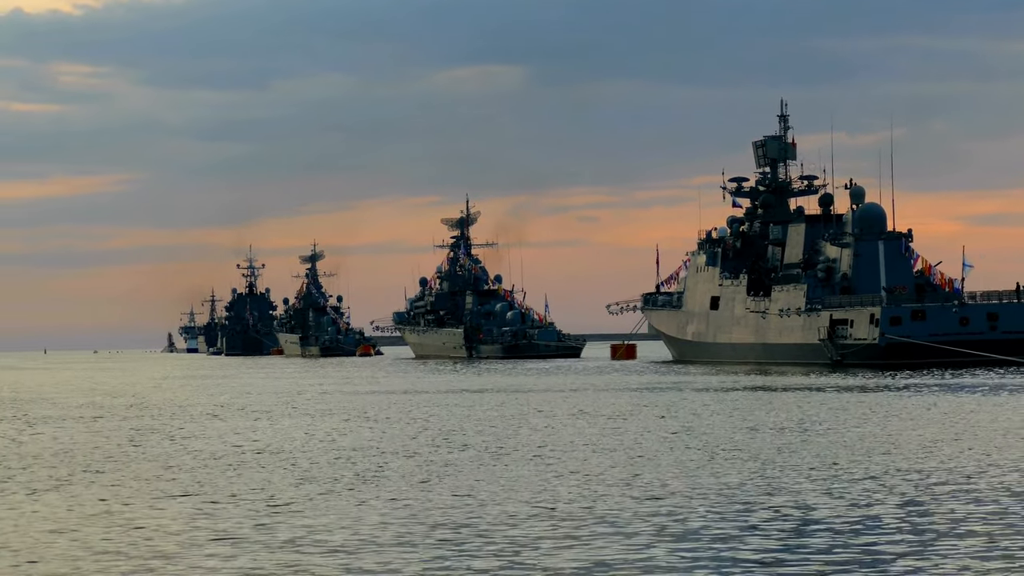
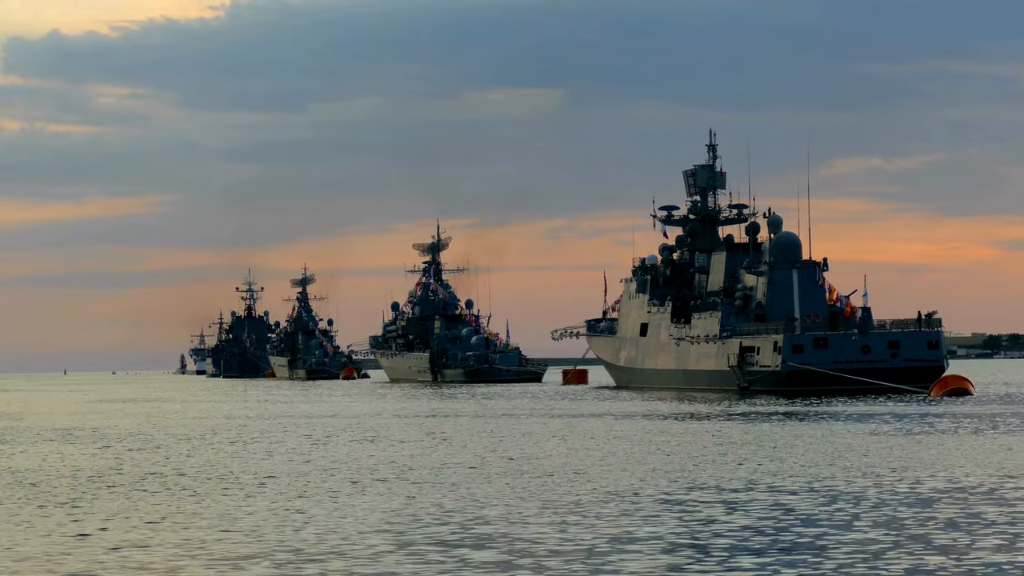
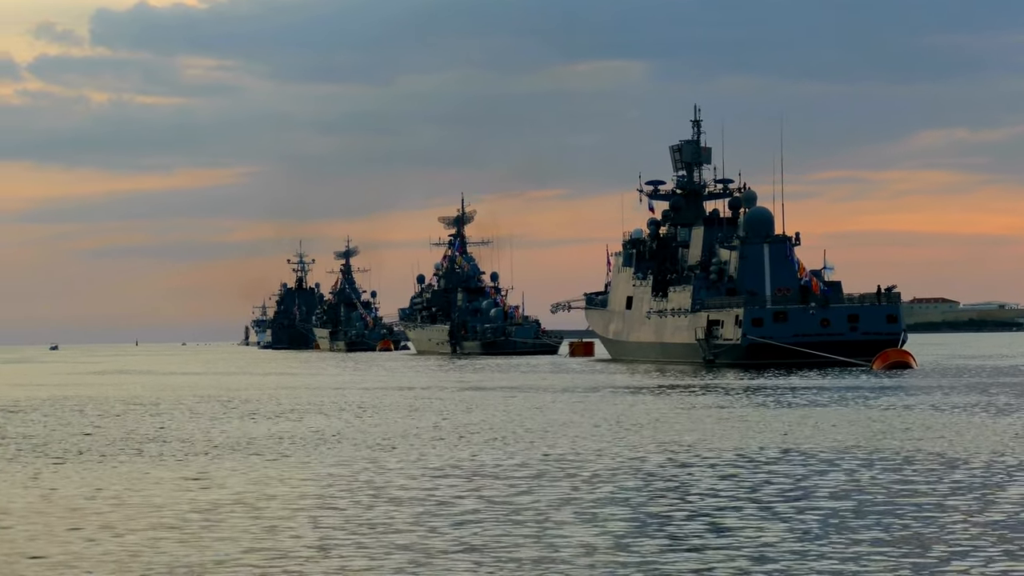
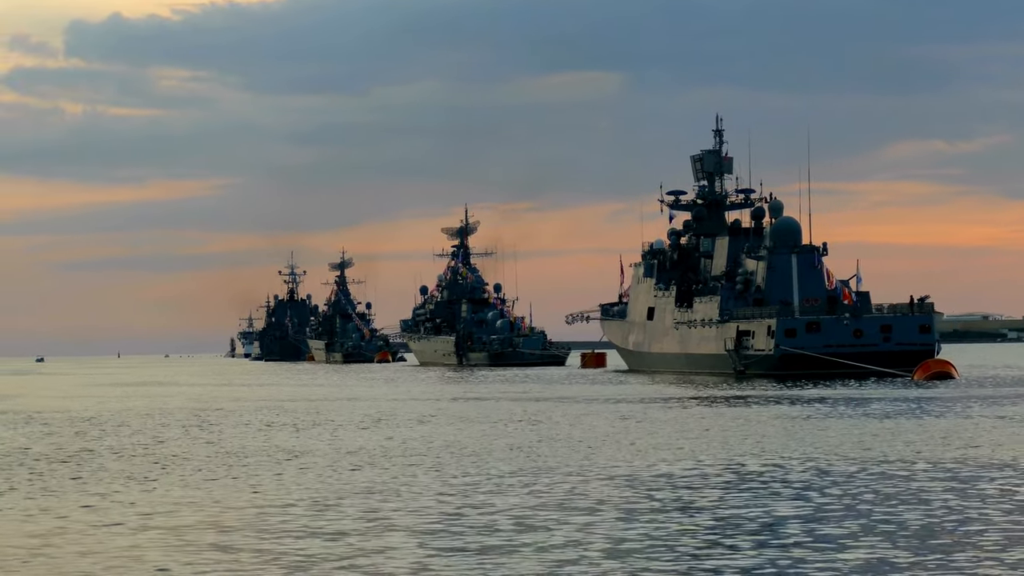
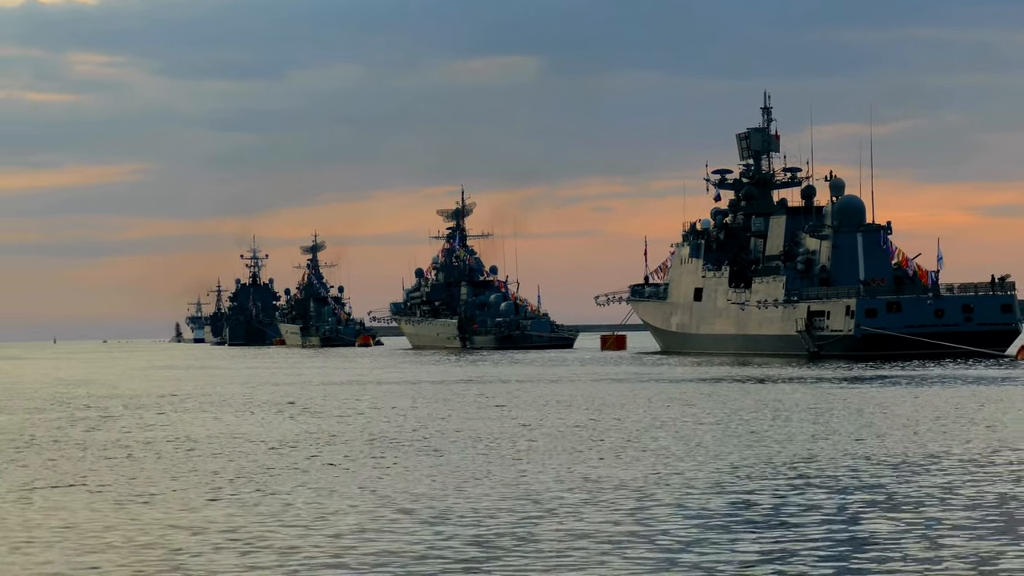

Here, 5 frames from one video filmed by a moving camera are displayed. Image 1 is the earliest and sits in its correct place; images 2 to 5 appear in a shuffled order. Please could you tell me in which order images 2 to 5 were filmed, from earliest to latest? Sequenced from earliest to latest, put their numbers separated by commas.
5, 2, 4, 3
